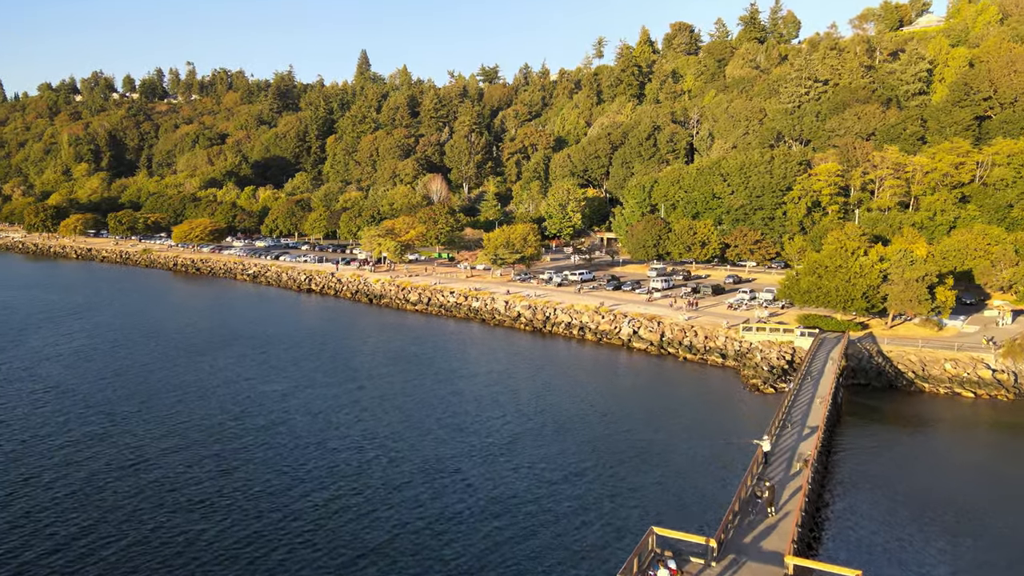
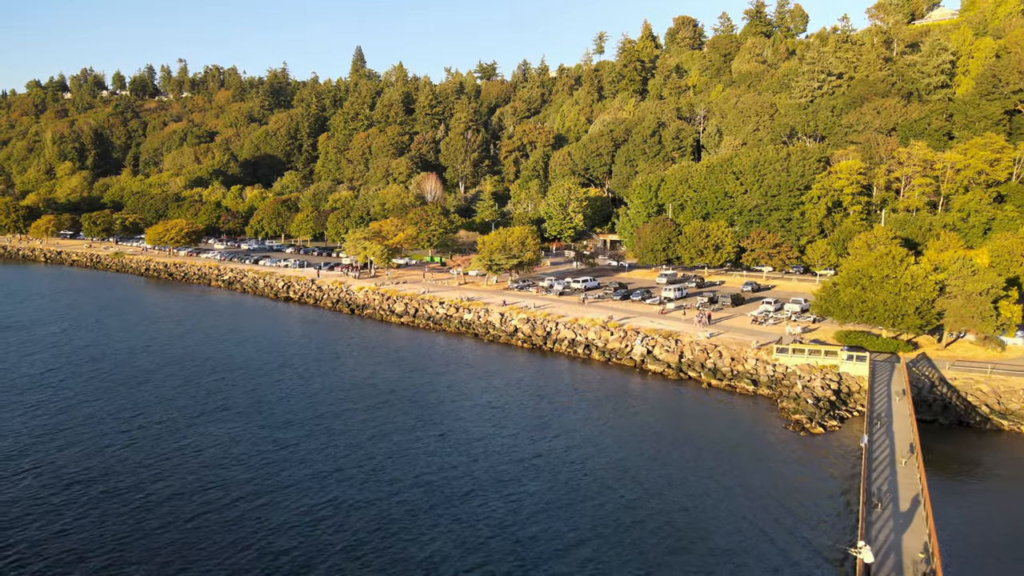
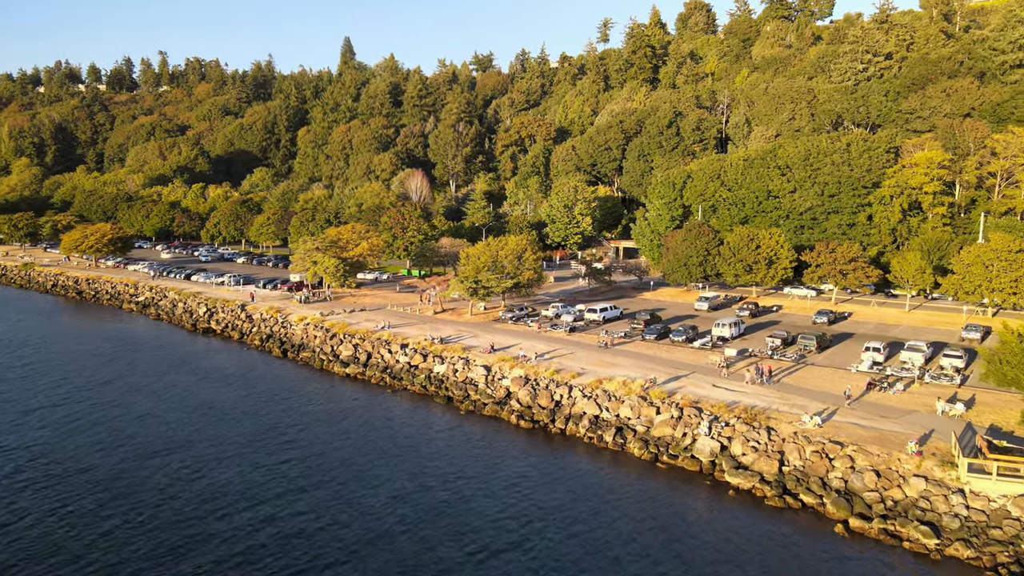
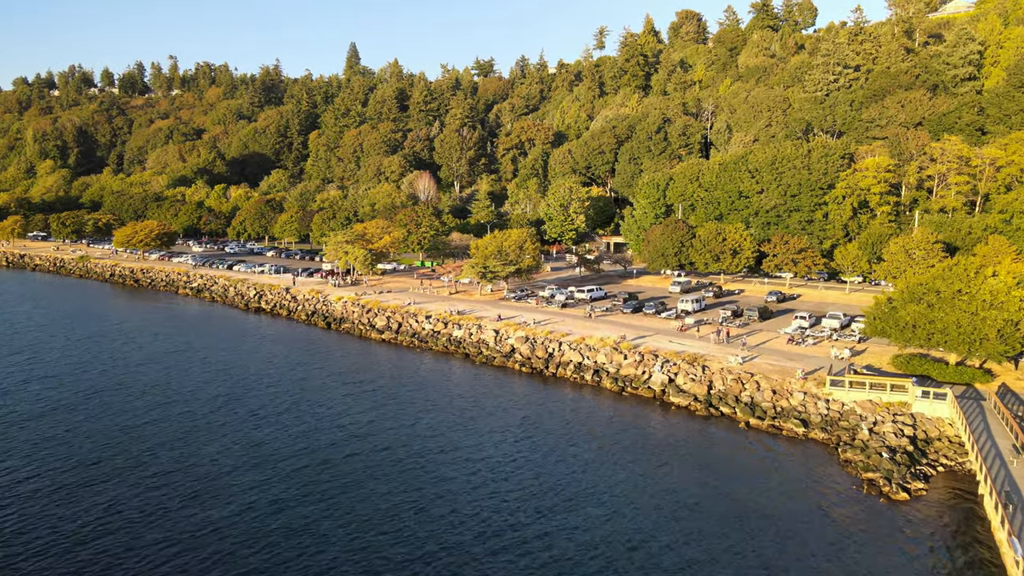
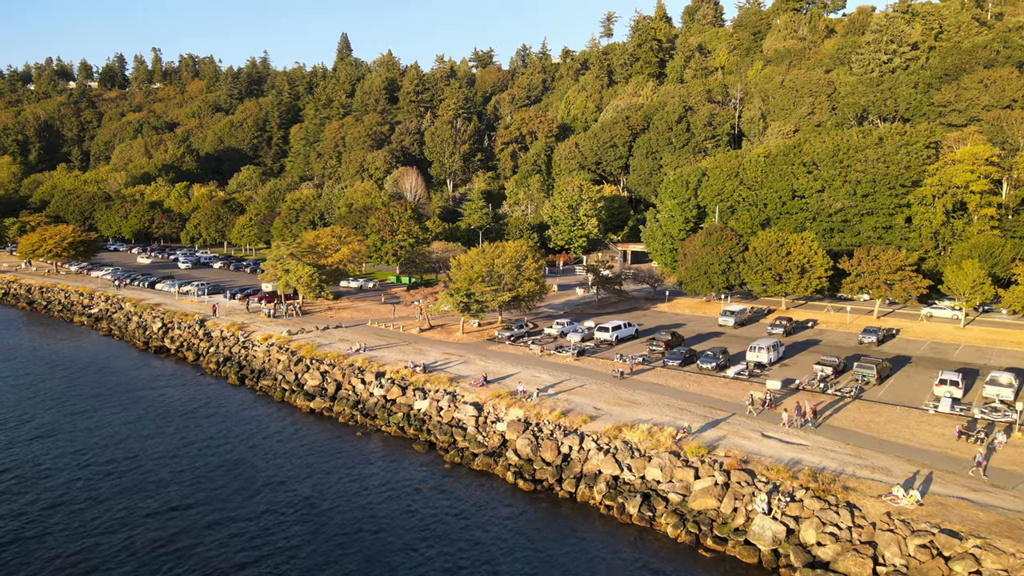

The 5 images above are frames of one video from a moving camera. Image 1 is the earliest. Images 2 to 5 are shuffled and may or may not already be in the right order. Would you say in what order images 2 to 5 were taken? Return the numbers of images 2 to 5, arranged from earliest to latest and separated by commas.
2, 4, 3, 5
